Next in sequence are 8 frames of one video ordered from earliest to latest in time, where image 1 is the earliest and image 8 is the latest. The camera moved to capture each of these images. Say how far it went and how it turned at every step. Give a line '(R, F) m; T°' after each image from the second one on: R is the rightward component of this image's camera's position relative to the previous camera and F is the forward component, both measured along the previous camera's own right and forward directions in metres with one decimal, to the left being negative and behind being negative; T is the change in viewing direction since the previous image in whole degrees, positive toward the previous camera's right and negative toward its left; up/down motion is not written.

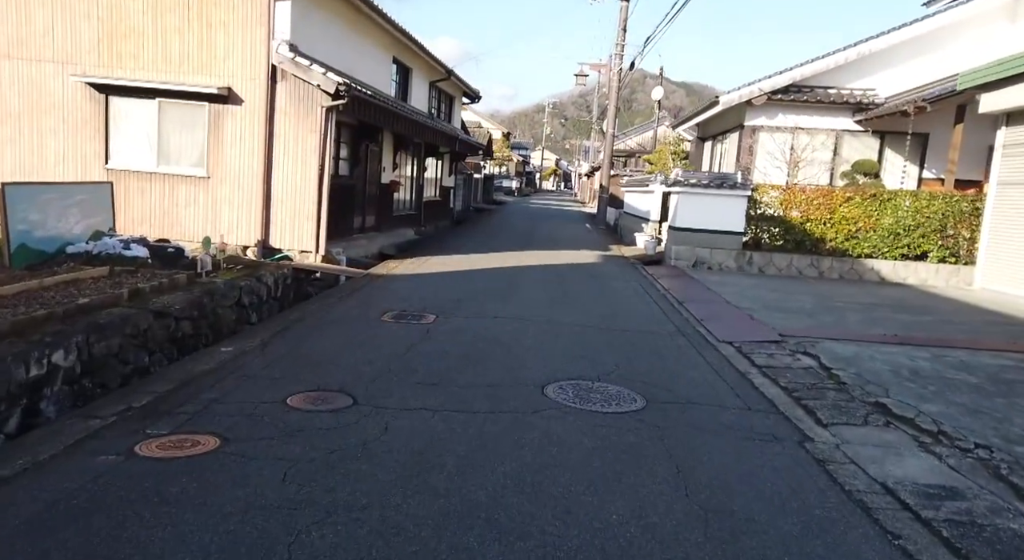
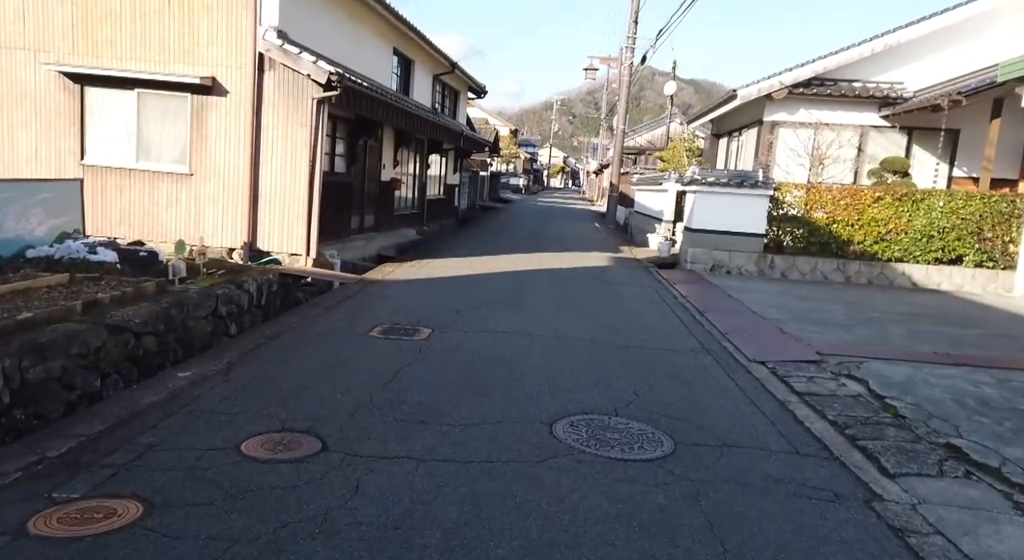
(0.0, +0.8) m; -1°
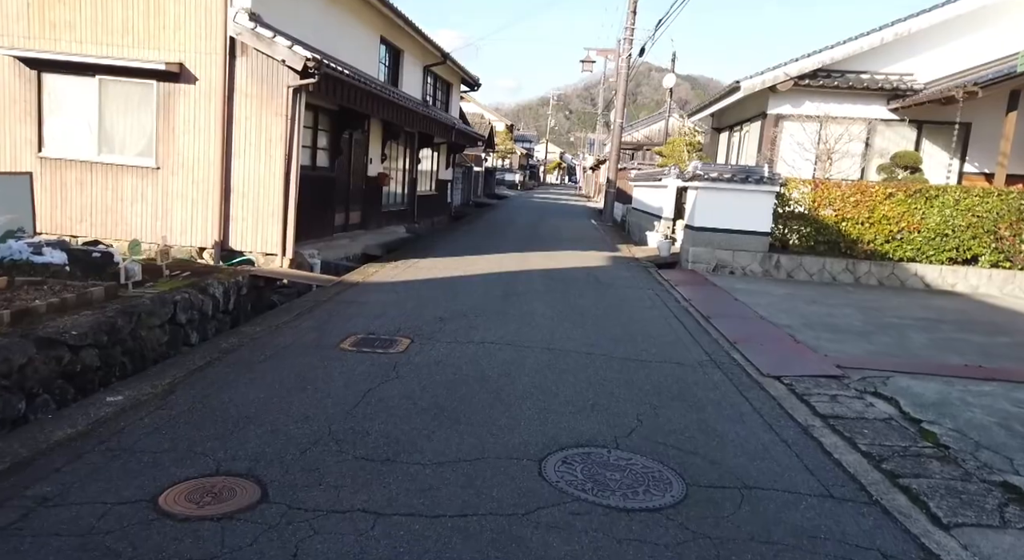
(+0.1, +0.7) m; 0°
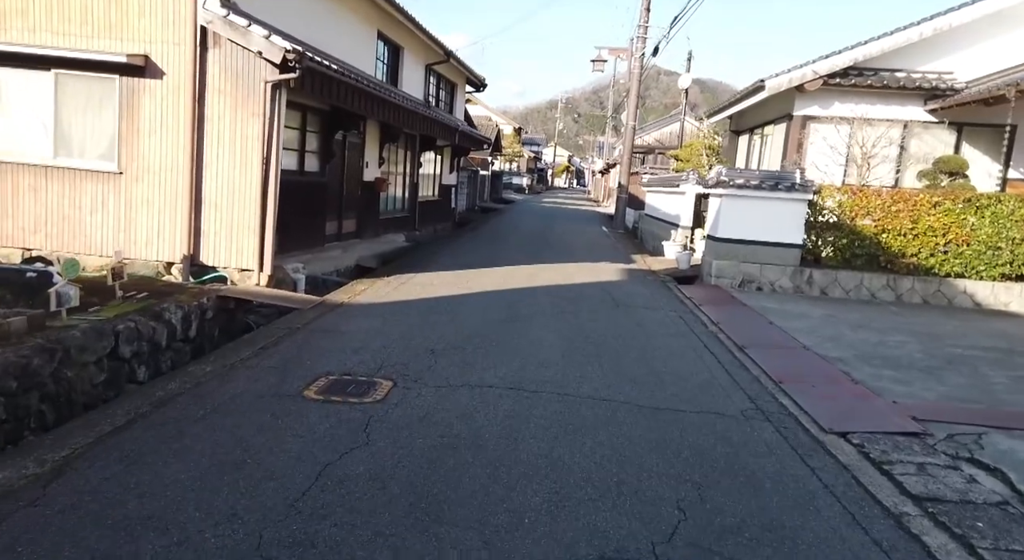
(0.0, +1.1) m; -1°
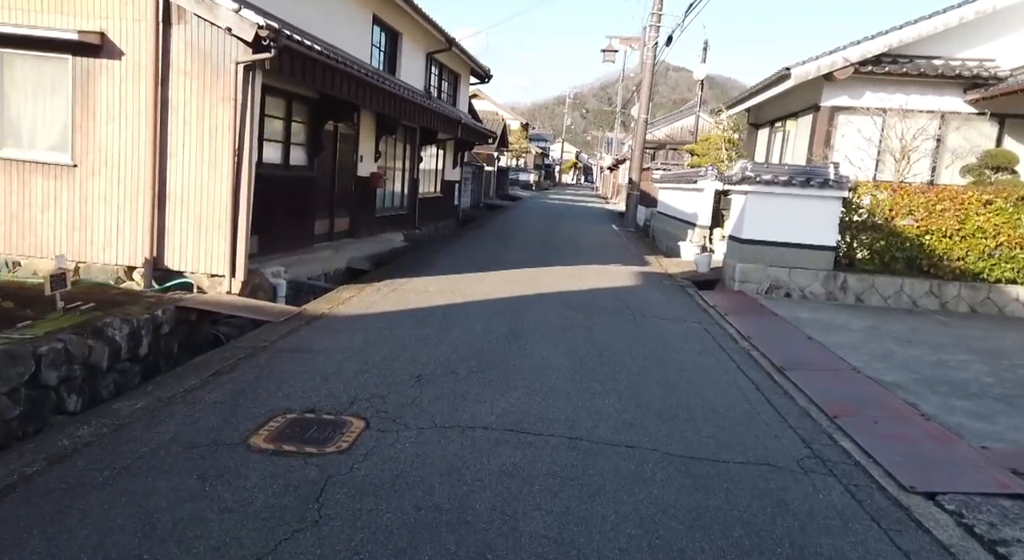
(0.0, +1.0) m; -1°
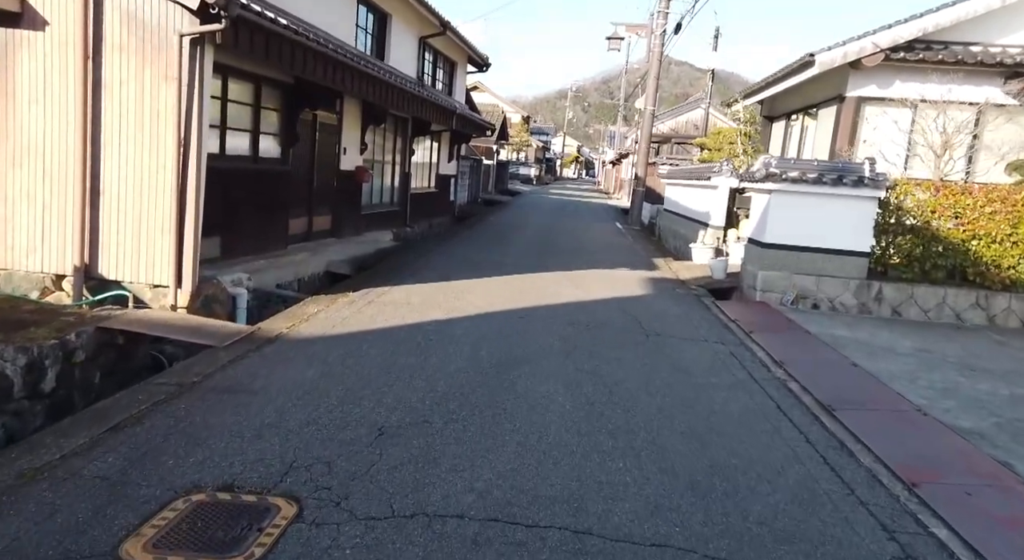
(+0.1, +1.1) m; 0°
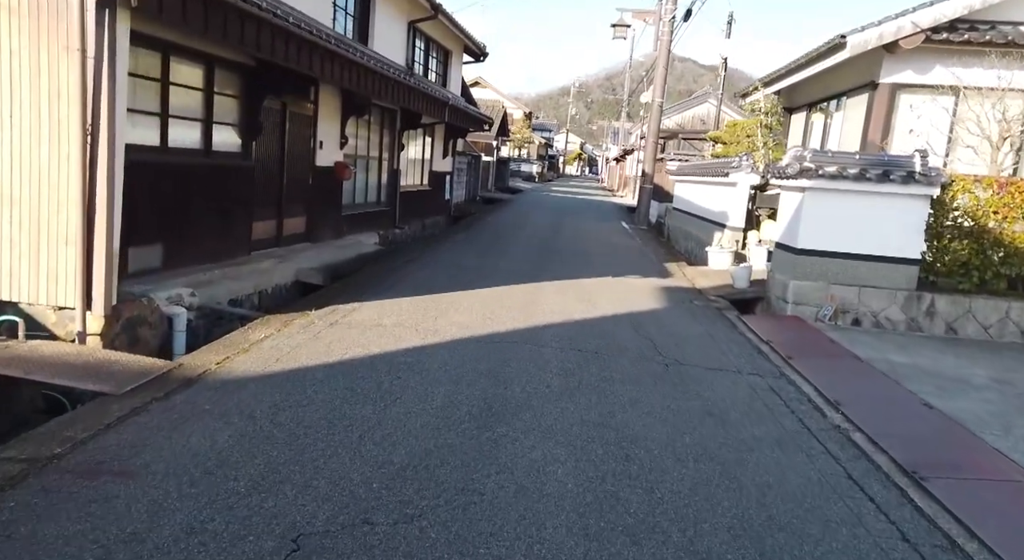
(+0.1, +1.2) m; 0°
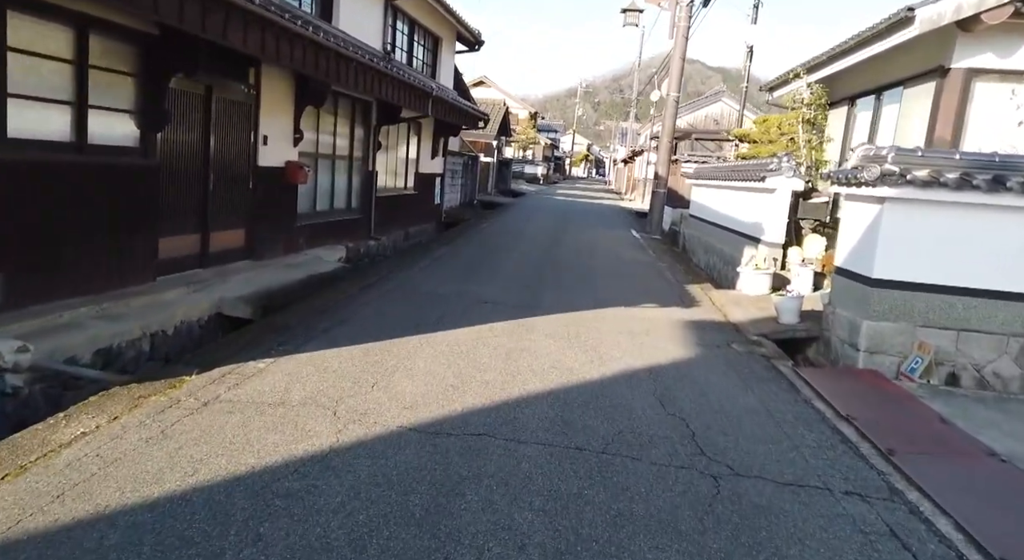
(+0.2, +2.0) m; -1°
